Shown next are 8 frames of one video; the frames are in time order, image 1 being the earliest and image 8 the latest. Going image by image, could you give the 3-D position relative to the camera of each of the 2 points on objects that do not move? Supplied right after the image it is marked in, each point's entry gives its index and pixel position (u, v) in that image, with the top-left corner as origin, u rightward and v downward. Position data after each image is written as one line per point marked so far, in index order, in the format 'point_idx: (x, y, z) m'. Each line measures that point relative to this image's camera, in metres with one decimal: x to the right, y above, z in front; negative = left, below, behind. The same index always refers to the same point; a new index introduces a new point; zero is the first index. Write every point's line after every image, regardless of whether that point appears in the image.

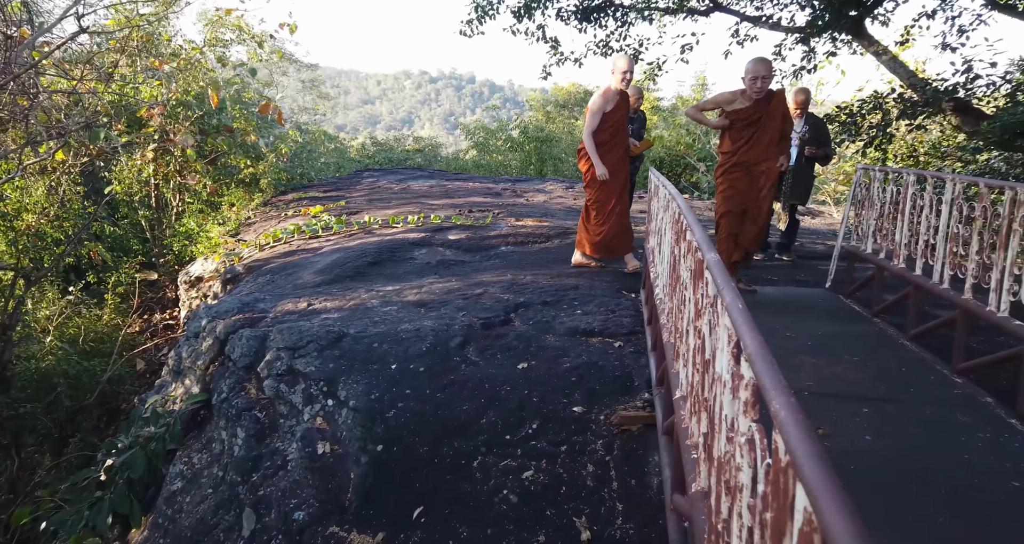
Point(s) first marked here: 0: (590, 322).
0: (+0.5, -0.3, +3.8) m
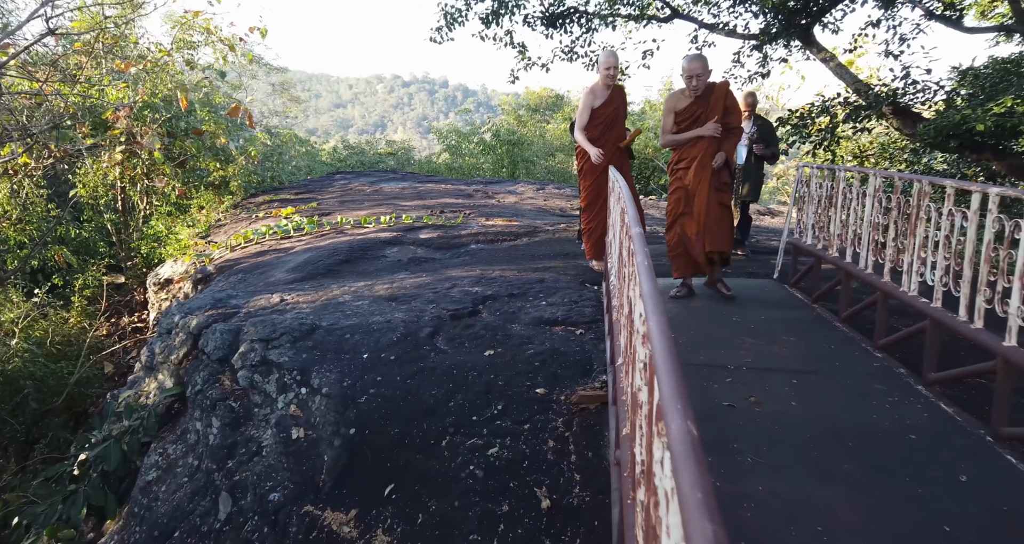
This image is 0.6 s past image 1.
0: (+0.3, -0.3, +4.0) m
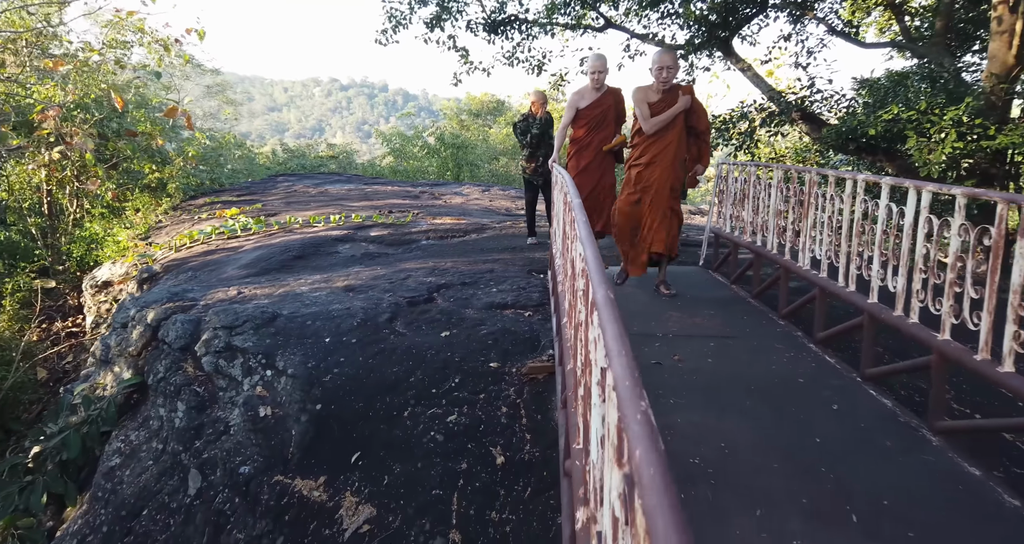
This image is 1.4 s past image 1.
0: (-0.1, -0.2, +4.3) m
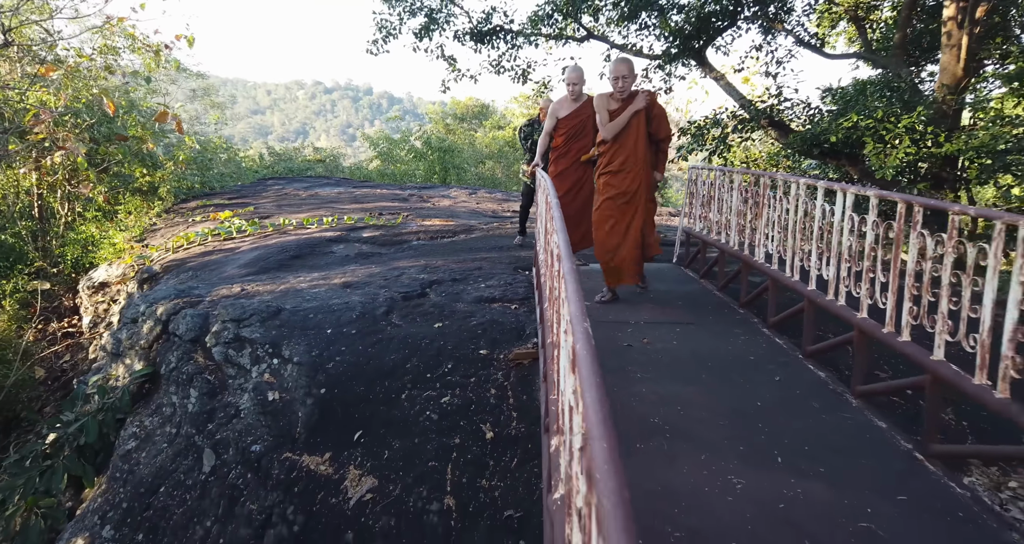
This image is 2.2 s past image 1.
0: (-0.2, -0.2, +4.6) m
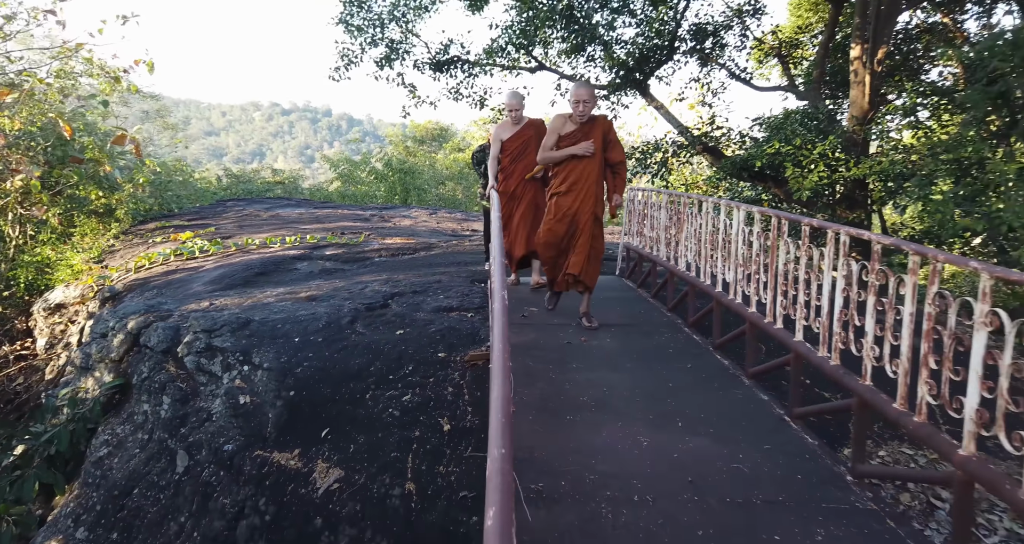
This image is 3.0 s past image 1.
0: (-0.5, -0.3, +5.0) m
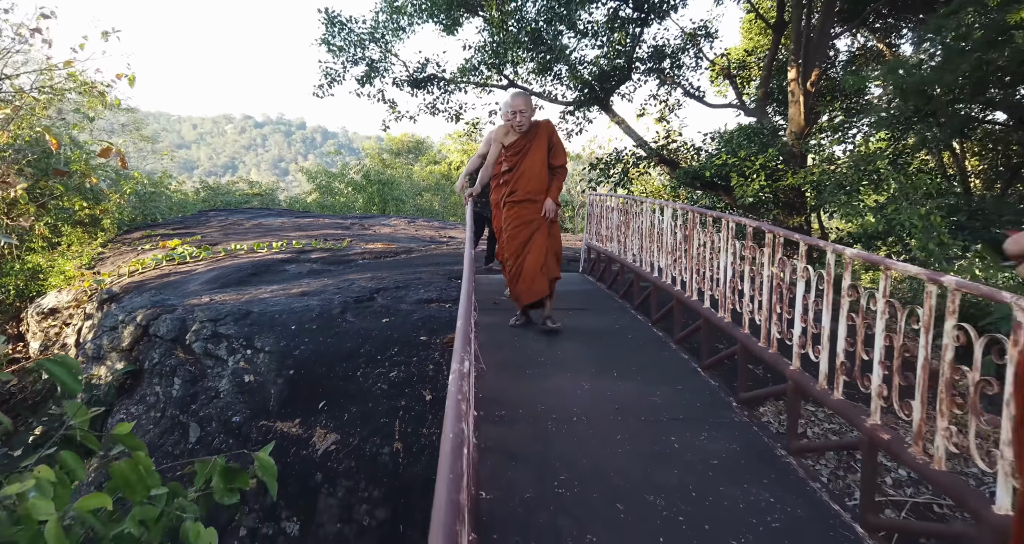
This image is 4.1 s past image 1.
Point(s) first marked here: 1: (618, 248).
0: (-0.8, -0.2, +5.6) m
1: (+1.0, +0.2, +5.5) m
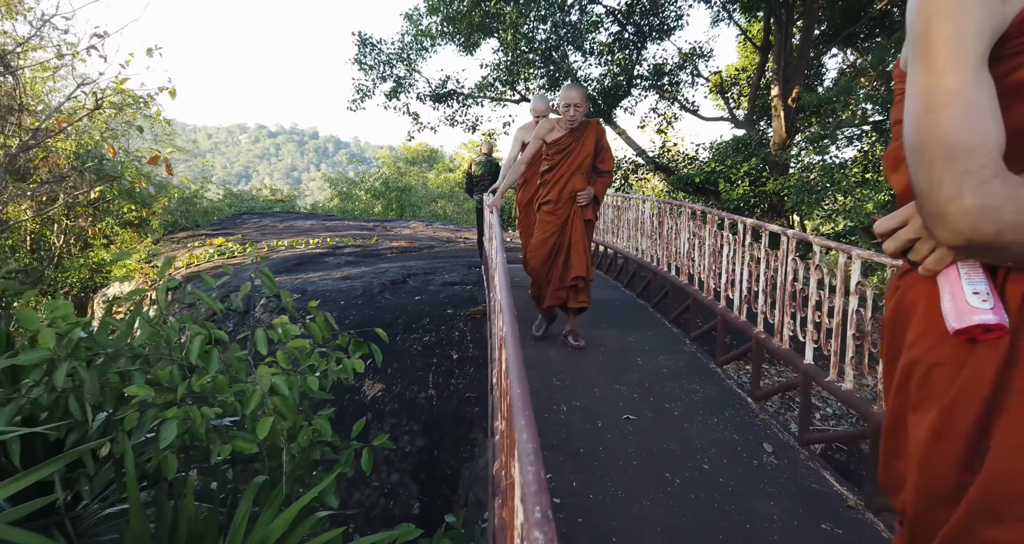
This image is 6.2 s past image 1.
0: (-0.7, -0.1, +6.6) m
1: (+1.1, +0.3, +6.4) m
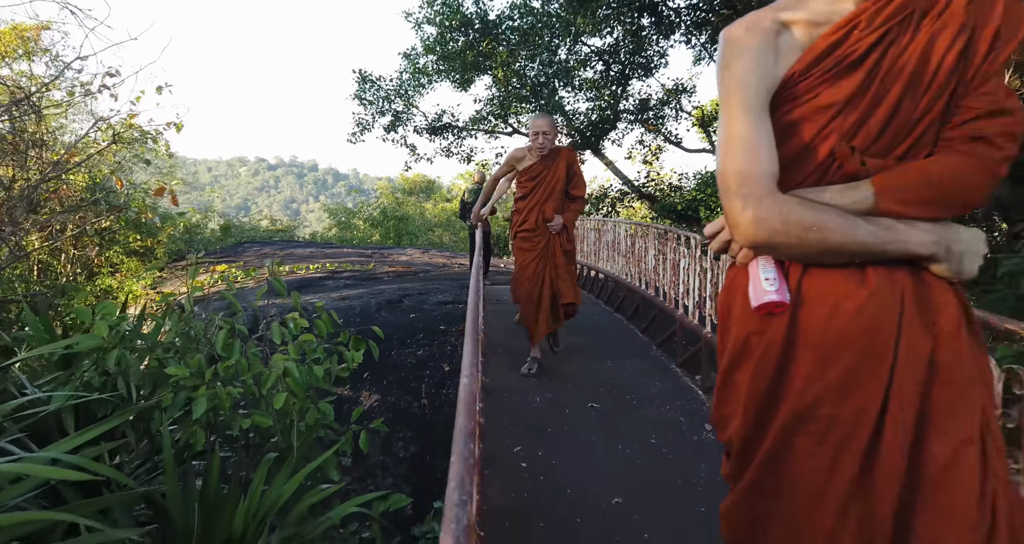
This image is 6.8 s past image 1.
0: (-0.8, -0.3, +7.0) m
1: (+1.0, +0.1, +6.8) m
